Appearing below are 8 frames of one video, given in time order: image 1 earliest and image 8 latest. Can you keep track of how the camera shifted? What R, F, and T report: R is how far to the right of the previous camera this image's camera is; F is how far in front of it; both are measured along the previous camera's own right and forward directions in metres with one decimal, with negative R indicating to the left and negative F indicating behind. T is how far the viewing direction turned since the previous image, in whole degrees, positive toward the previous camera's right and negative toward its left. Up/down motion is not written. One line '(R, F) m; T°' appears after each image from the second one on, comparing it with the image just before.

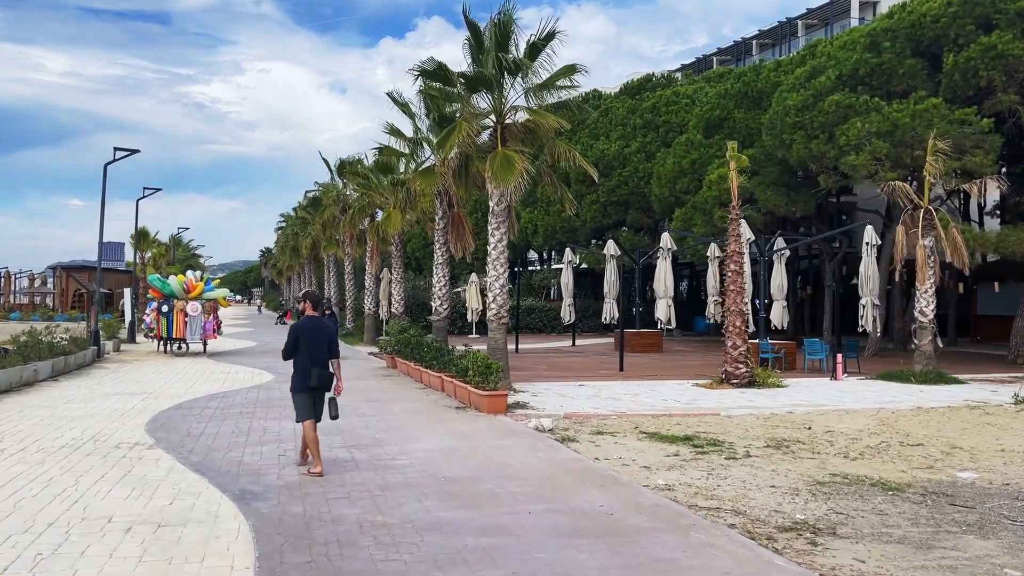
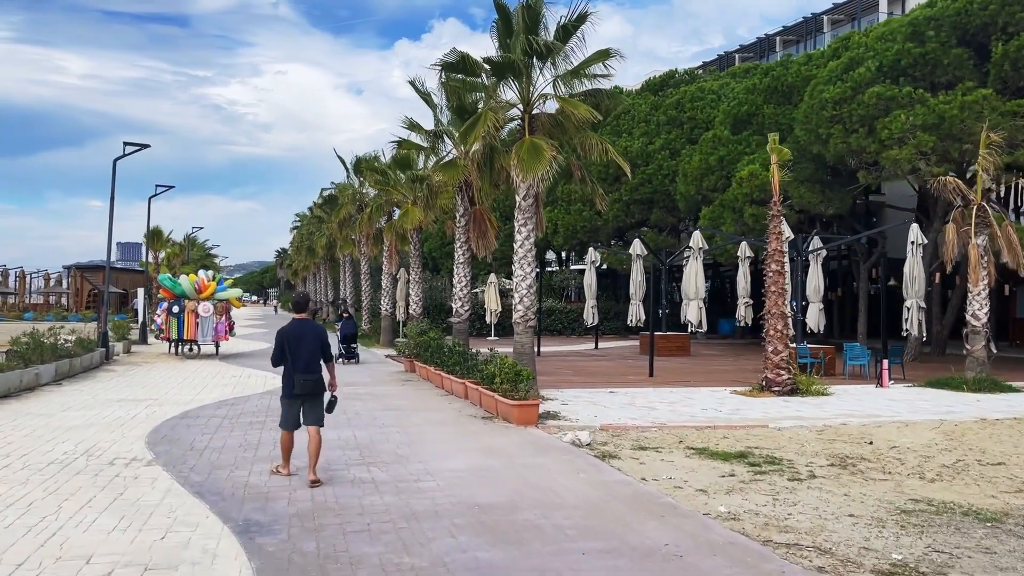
(-0.2, +1.0) m; -1°
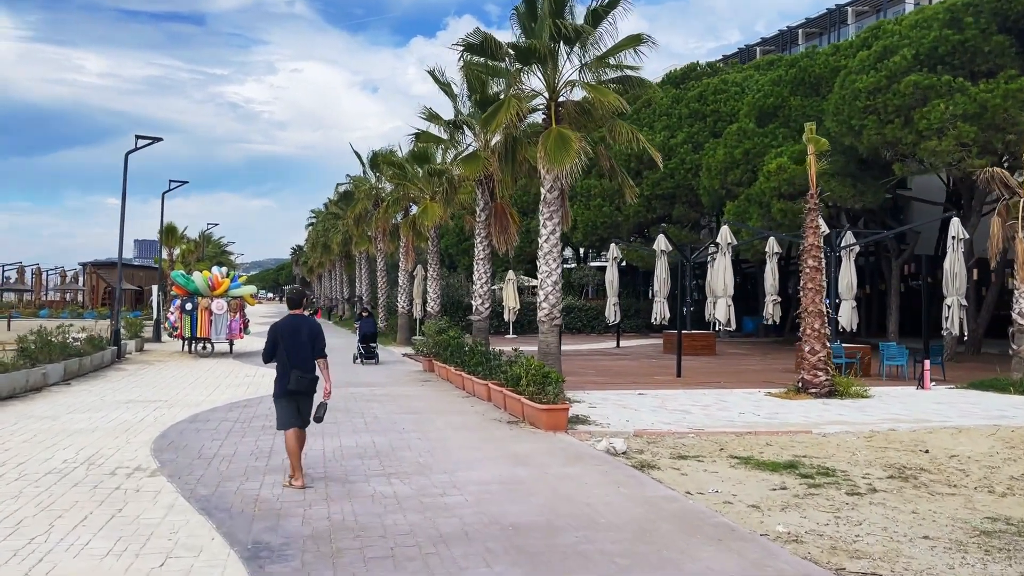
(-0.2, +0.7) m; -1°
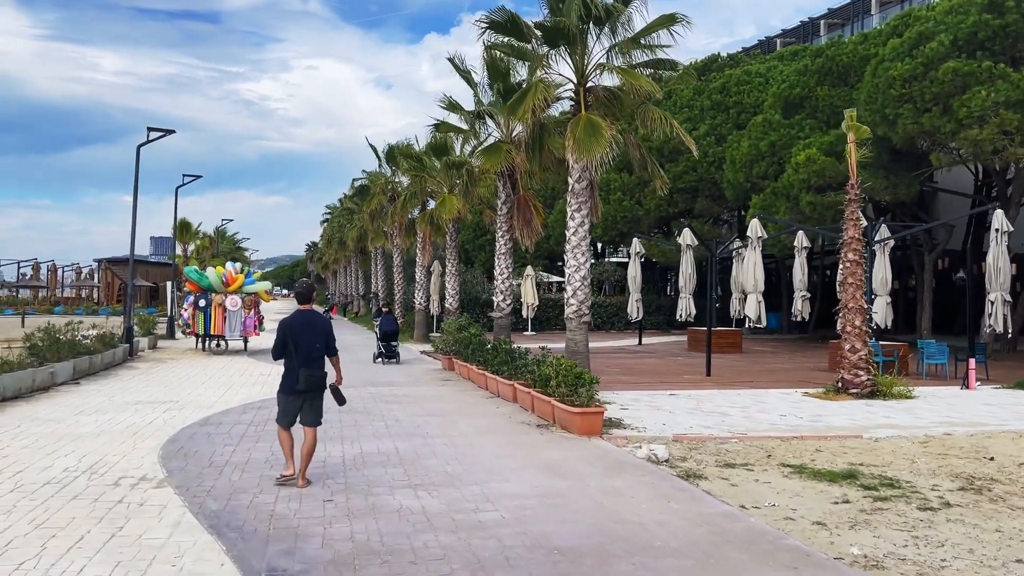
(-0.2, +0.7) m; -1°
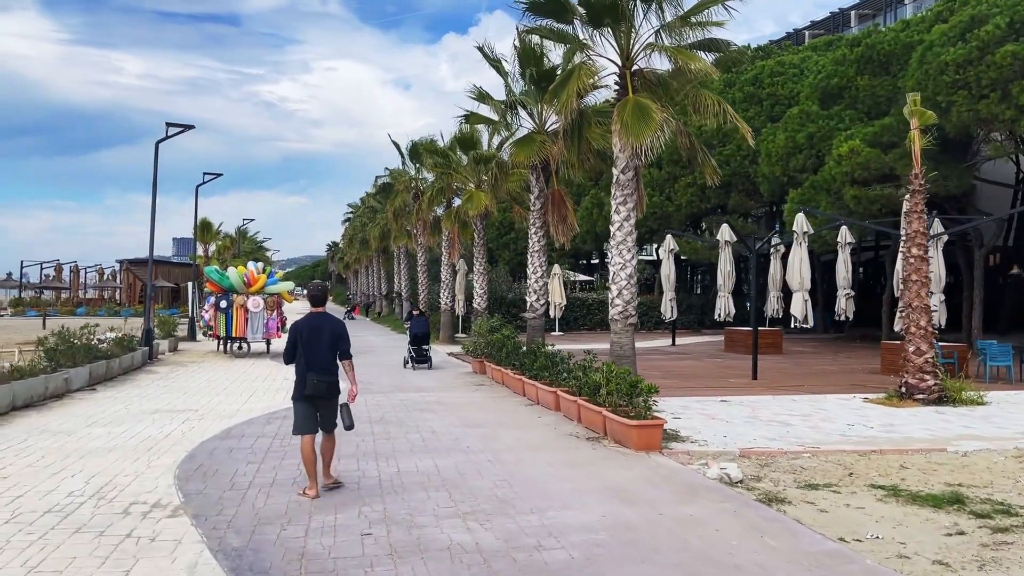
(-0.3, +0.9) m; -1°
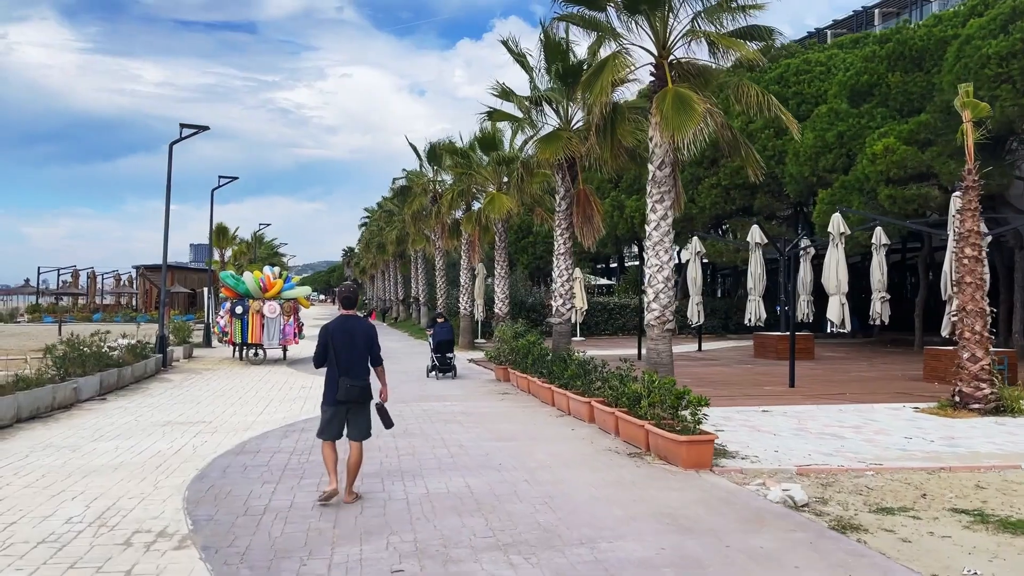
(-0.2, +0.7) m; -1°
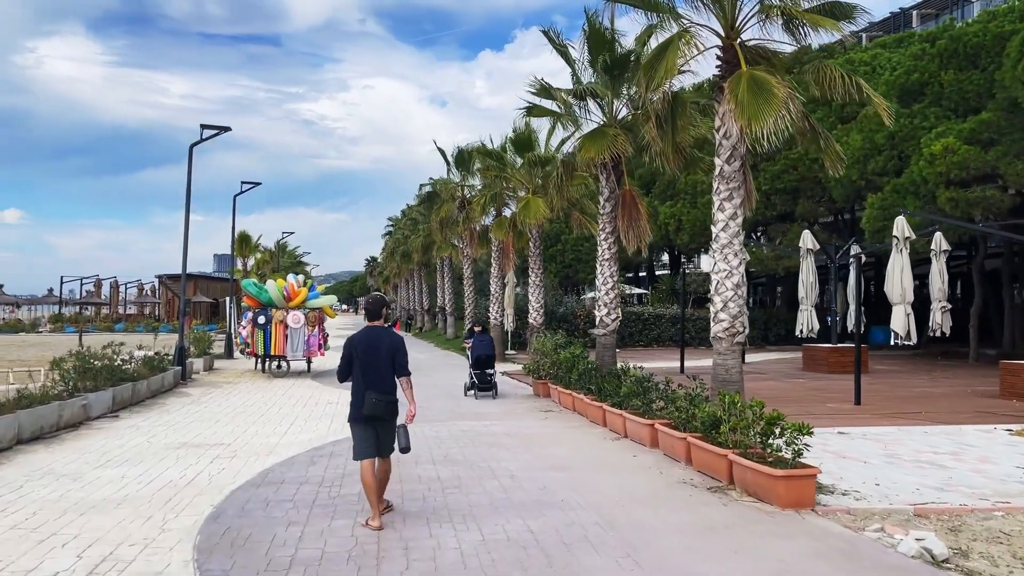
(-0.4, +1.2) m; -1°
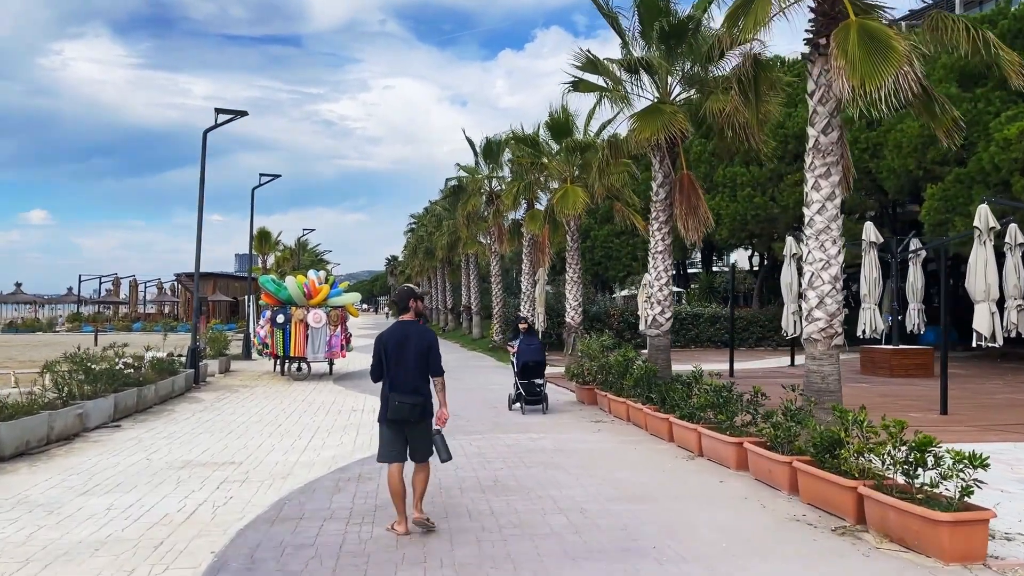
(-0.4, +1.5) m; -1°
